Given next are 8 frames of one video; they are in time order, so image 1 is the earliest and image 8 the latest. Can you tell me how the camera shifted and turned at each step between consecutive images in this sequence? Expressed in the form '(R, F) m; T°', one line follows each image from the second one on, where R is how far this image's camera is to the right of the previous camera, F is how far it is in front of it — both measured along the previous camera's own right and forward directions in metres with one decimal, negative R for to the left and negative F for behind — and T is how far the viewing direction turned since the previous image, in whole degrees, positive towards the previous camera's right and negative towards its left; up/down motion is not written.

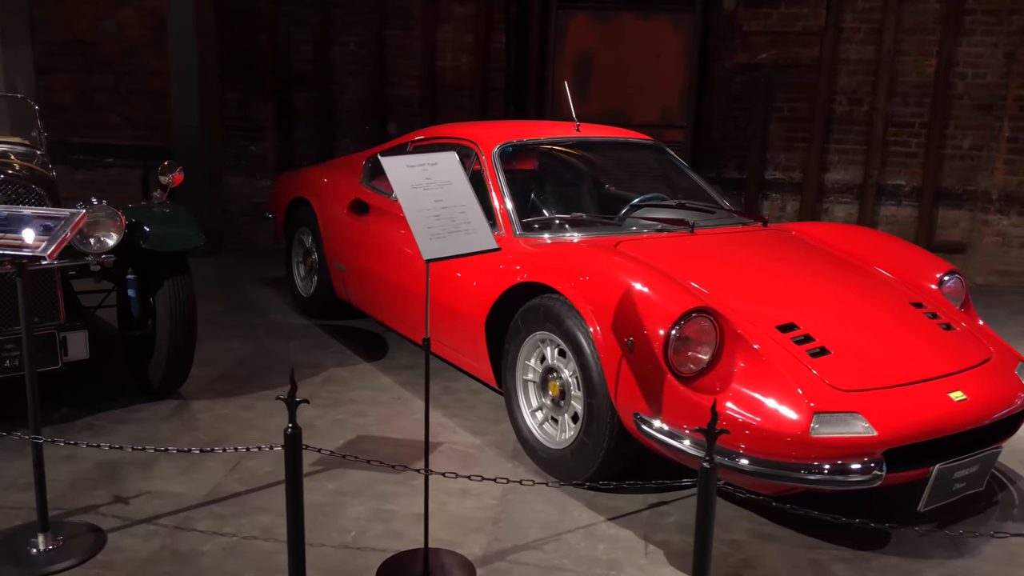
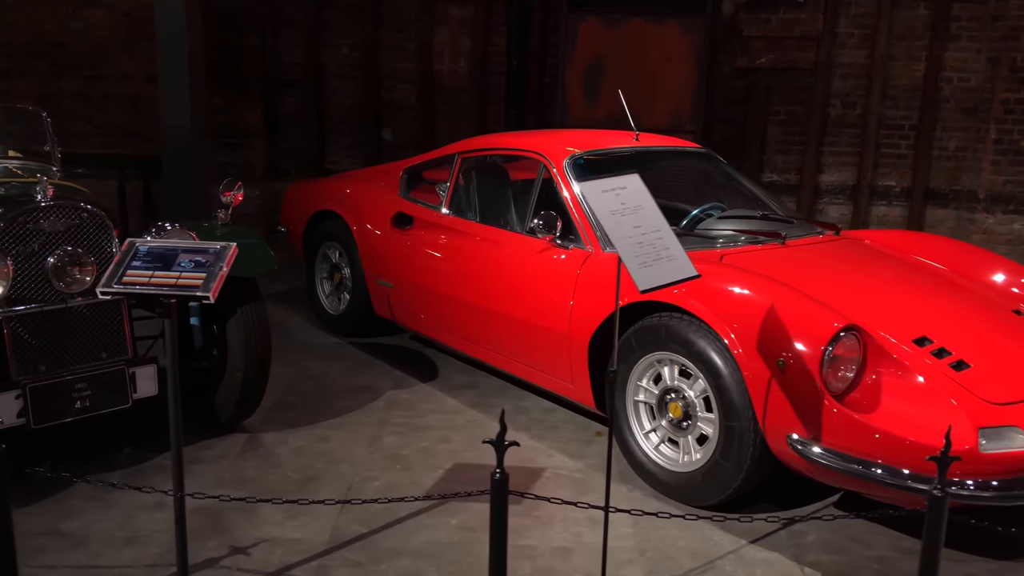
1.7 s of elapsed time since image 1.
(-0.8, +0.2) m; +6°
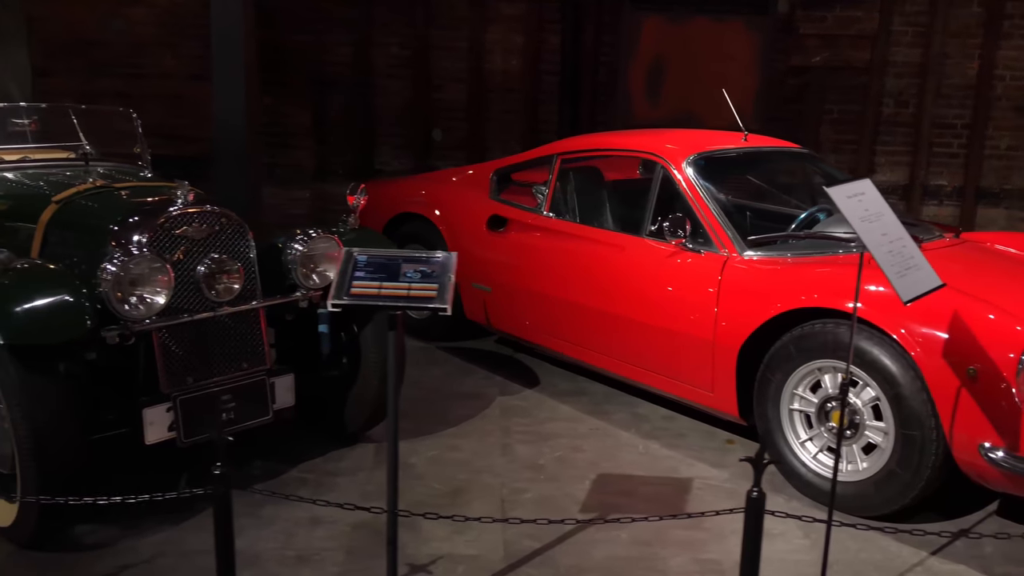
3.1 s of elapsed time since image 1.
(-0.7, +0.1) m; +2°
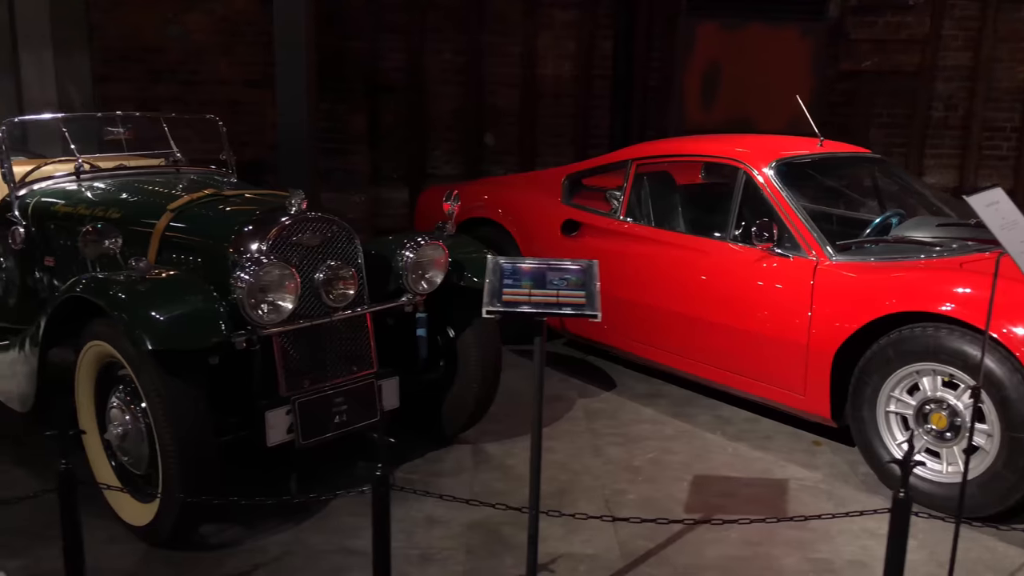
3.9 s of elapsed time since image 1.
(-0.4, -0.1) m; -1°
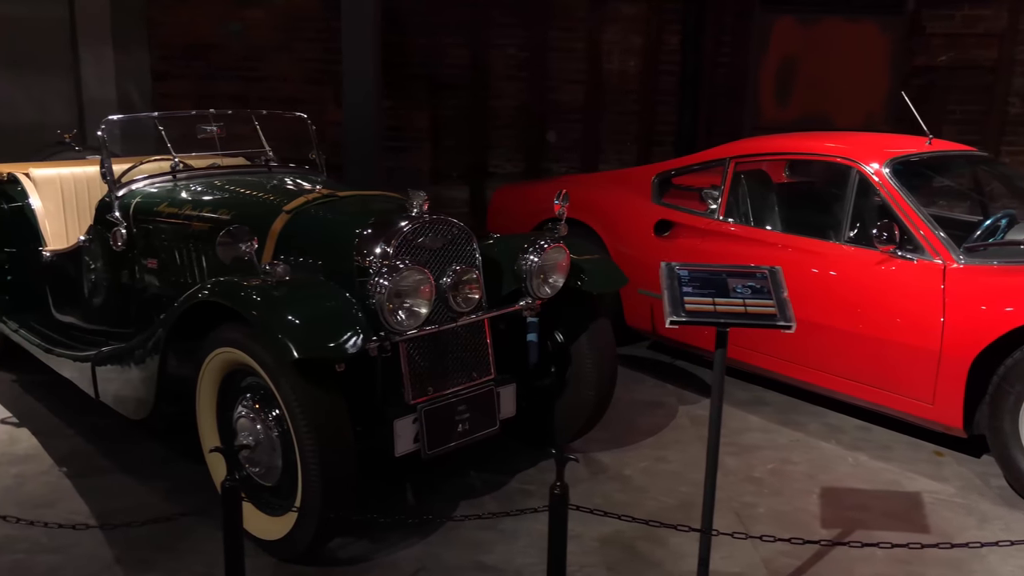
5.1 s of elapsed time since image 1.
(-0.4, +0.1) m; -1°
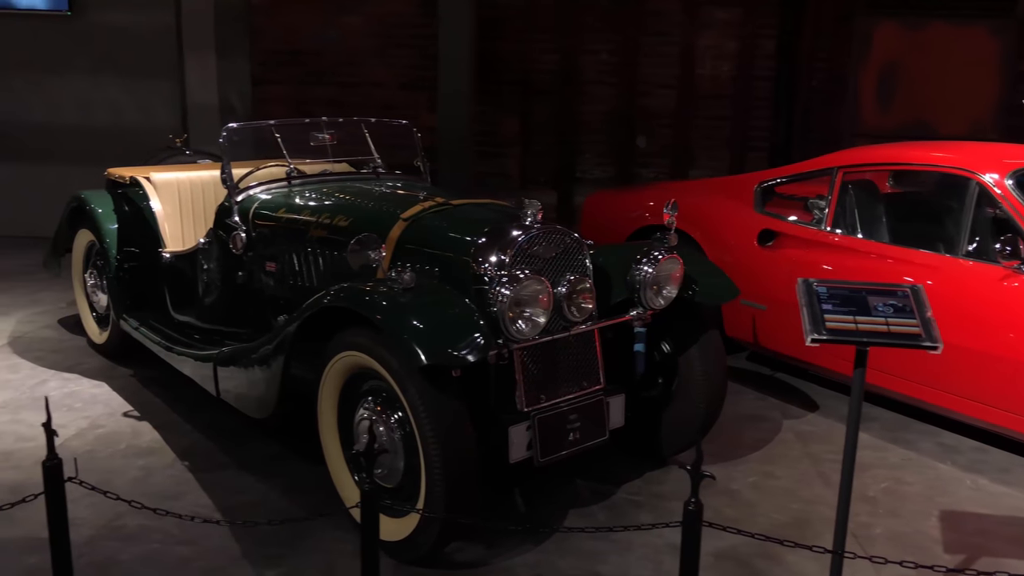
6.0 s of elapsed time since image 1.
(-0.2, 0.0) m; -4°
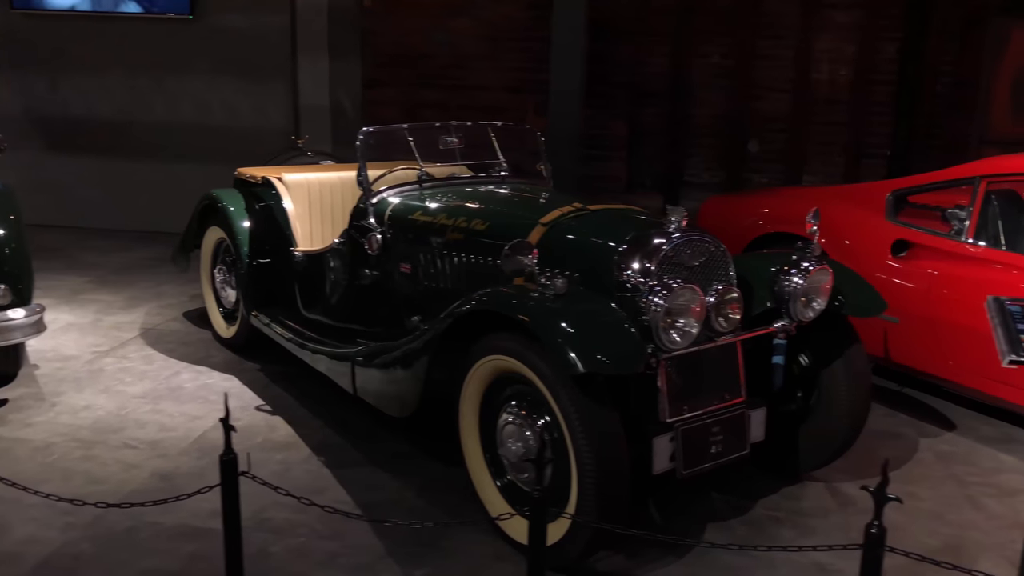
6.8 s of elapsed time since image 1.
(-0.3, 0.0) m; -5°
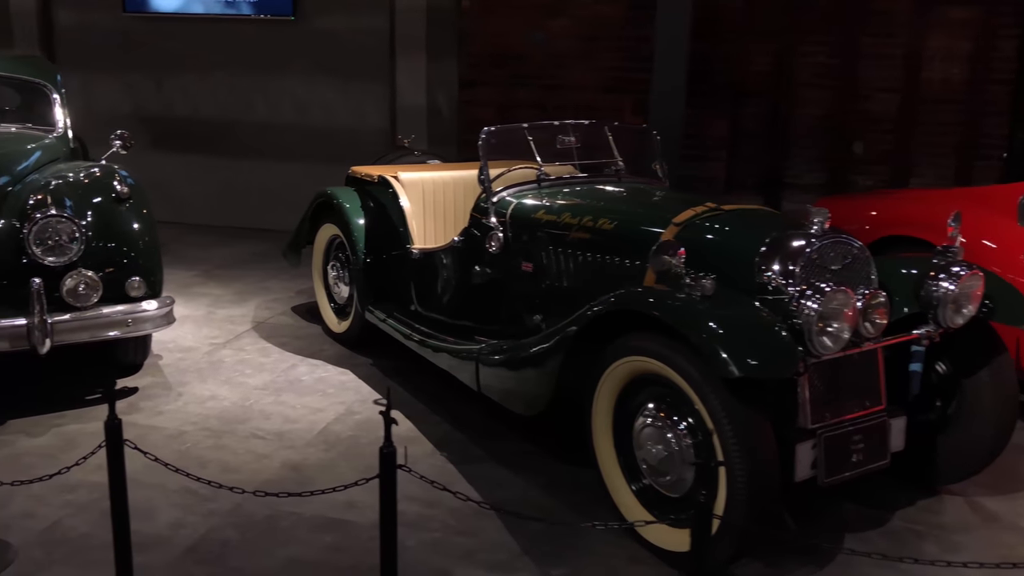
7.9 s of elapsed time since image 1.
(-0.3, 0.0) m; -4°
